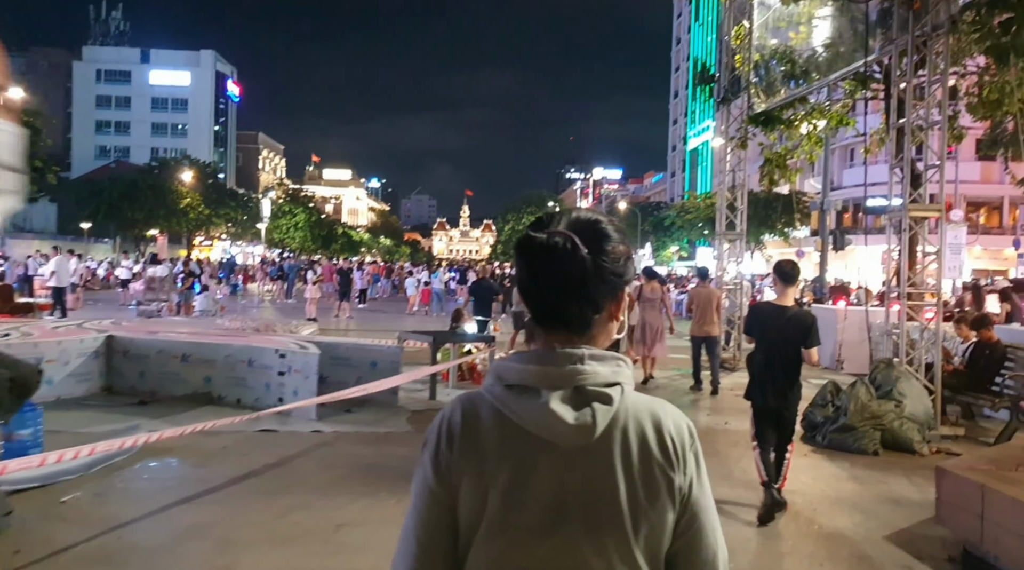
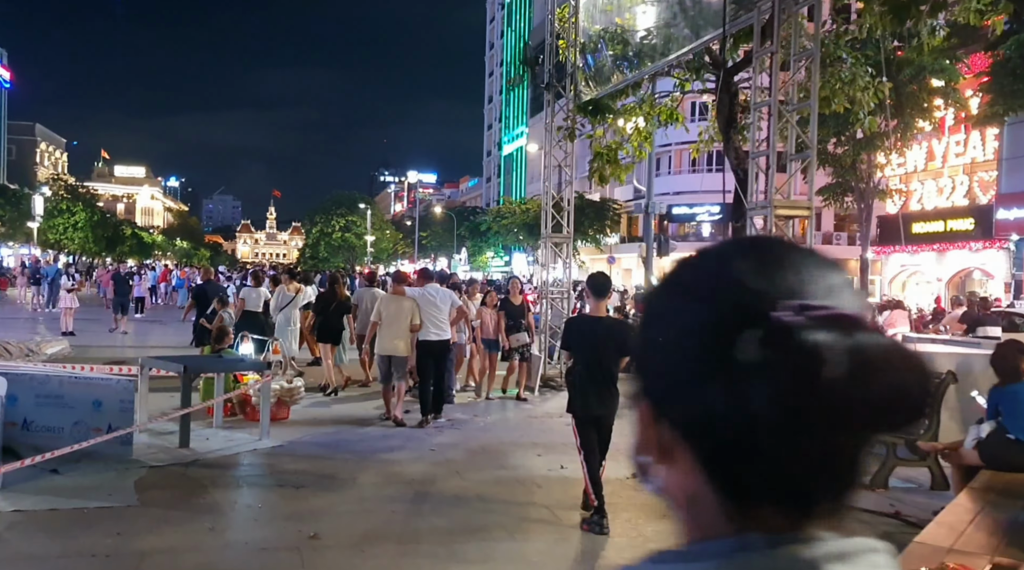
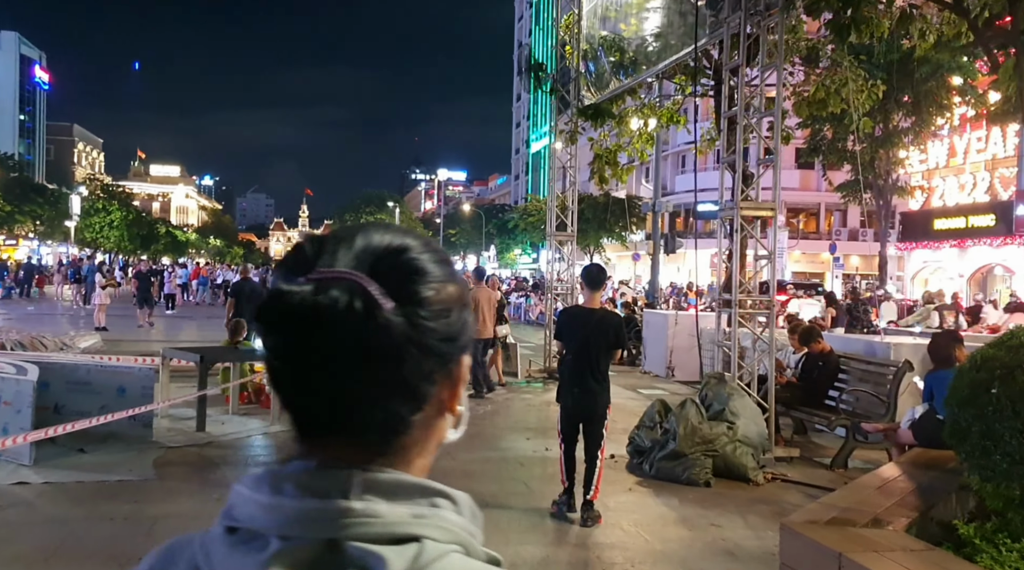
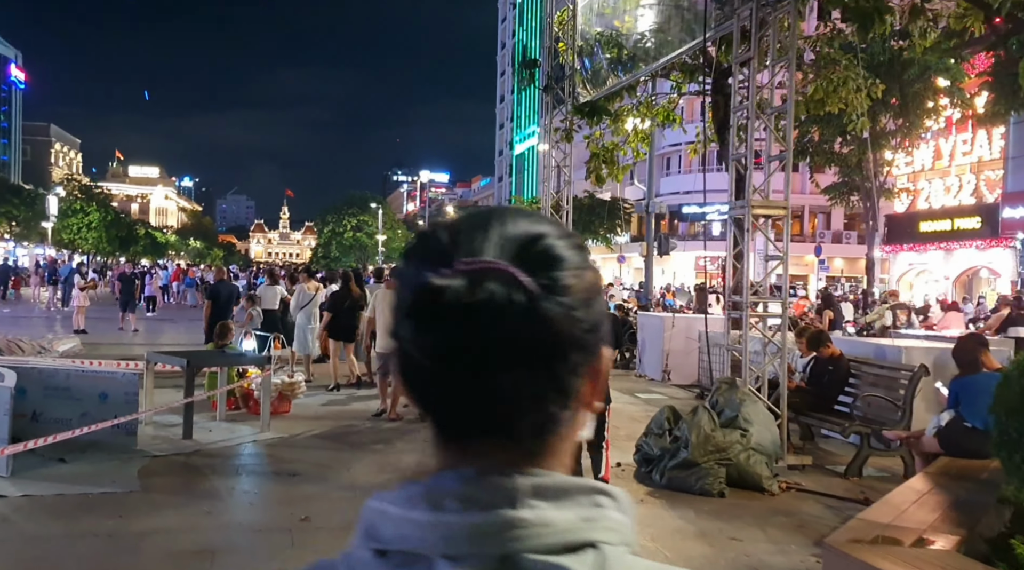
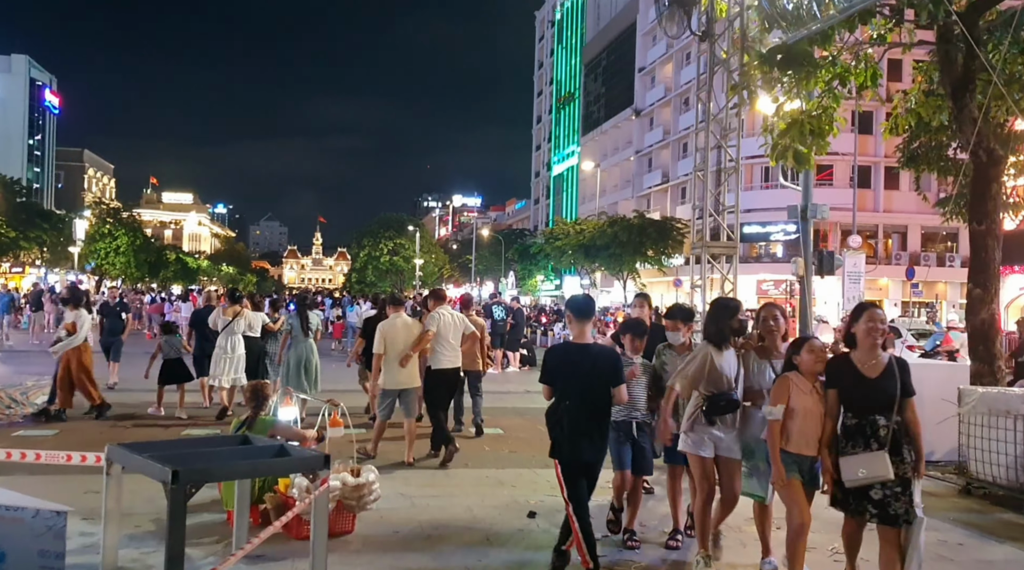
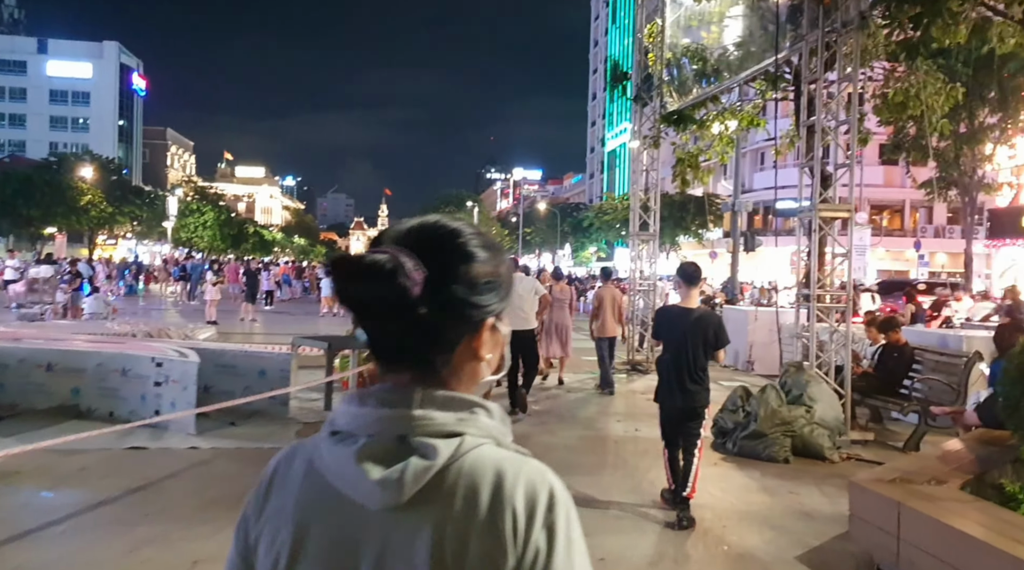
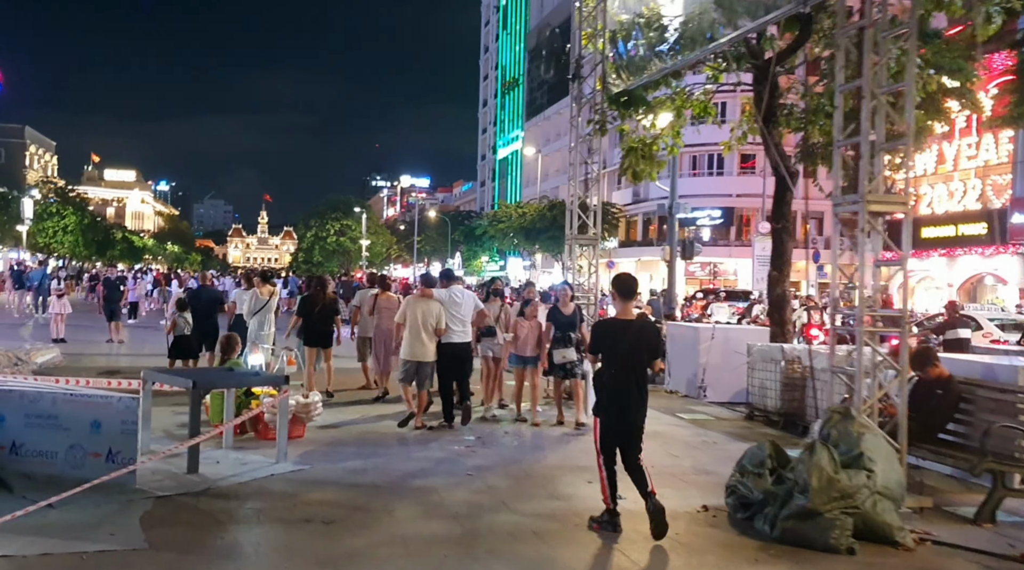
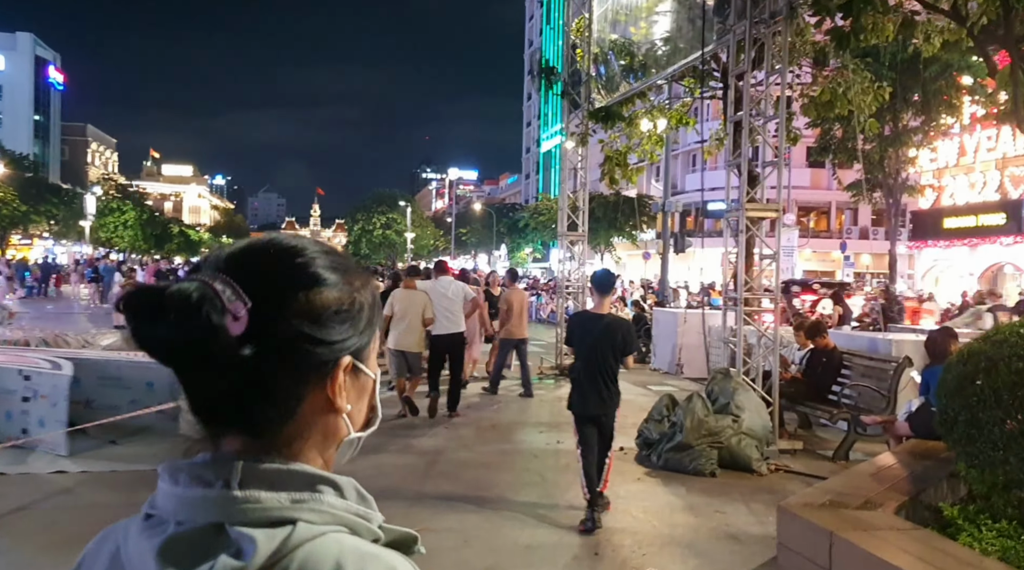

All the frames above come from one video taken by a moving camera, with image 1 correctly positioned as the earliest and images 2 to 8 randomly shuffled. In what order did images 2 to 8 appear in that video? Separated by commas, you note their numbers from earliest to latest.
6, 8, 3, 4, 2, 7, 5
